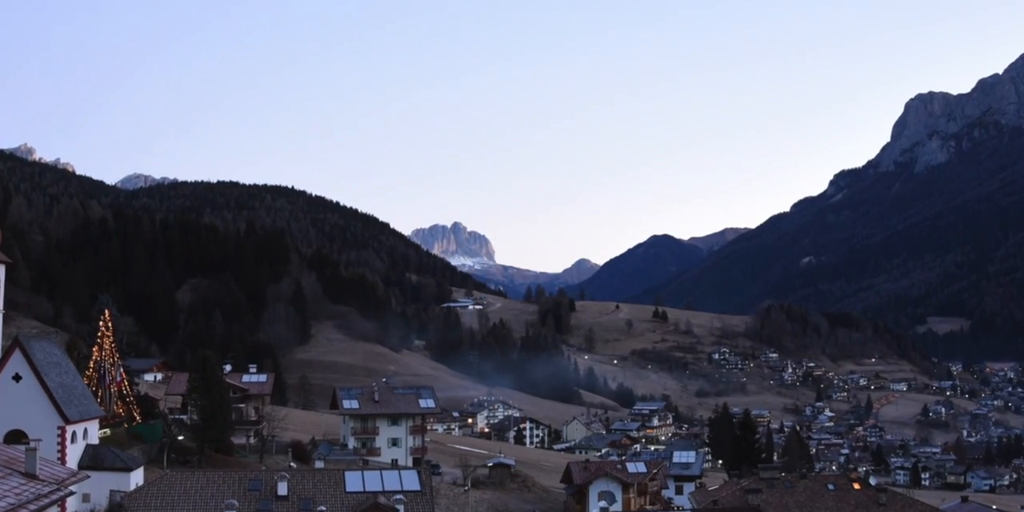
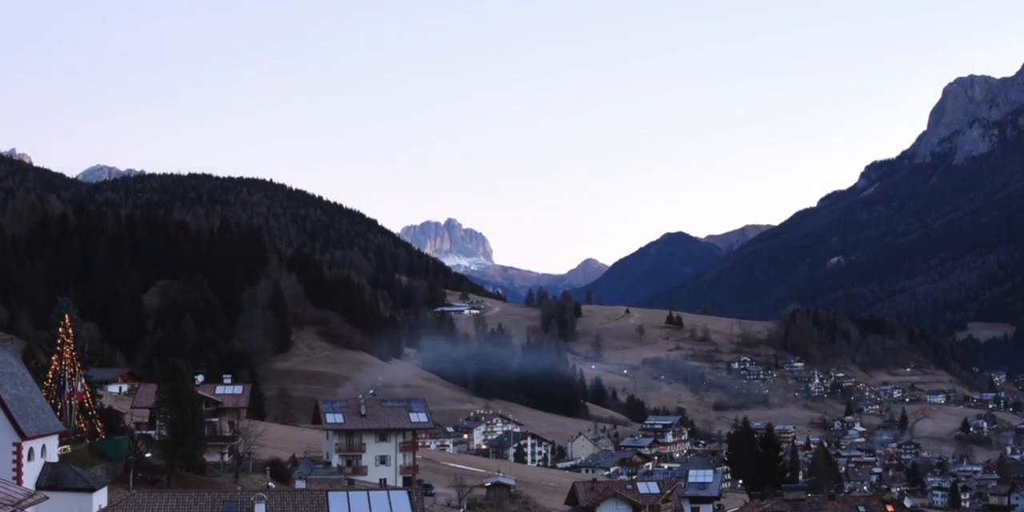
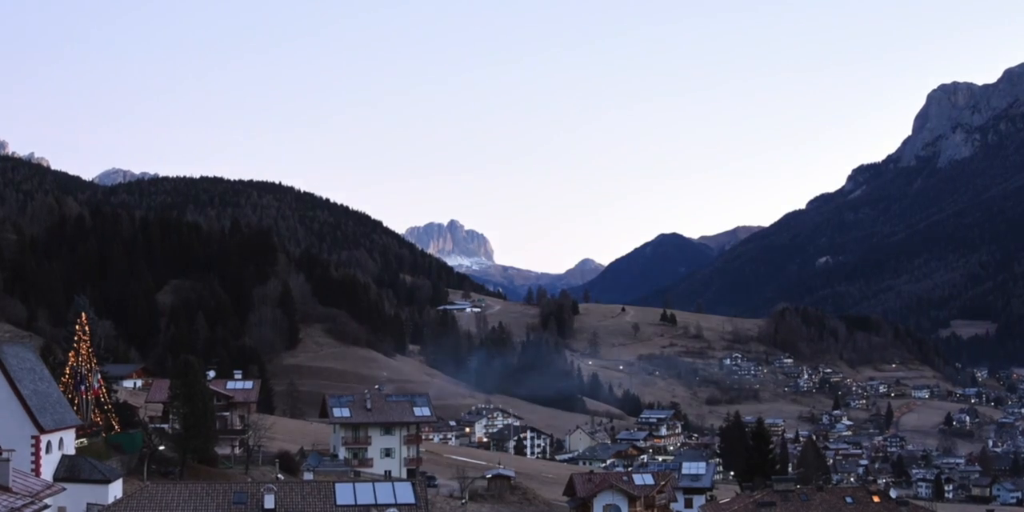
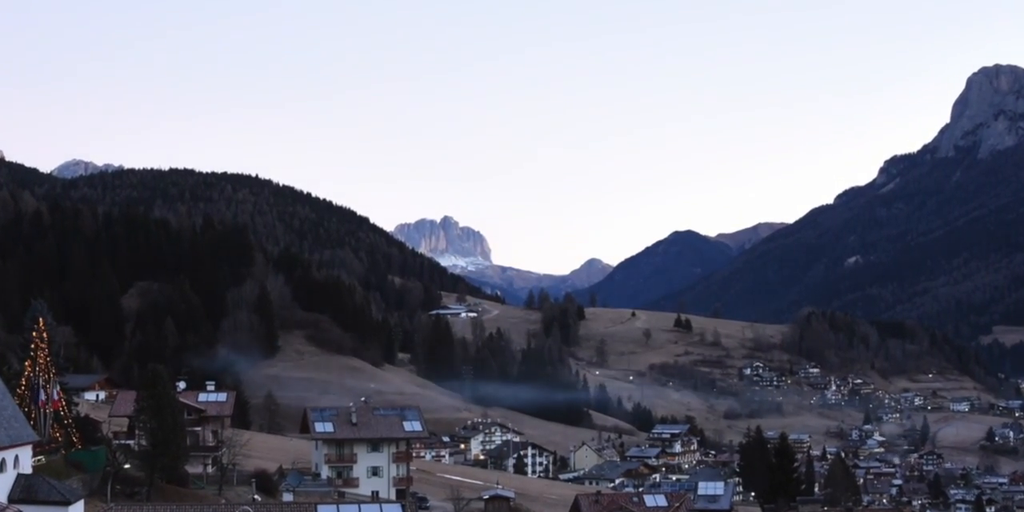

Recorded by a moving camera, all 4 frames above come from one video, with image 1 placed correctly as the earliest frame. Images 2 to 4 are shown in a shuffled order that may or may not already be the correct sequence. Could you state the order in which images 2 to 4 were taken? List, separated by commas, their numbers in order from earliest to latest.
3, 2, 4
